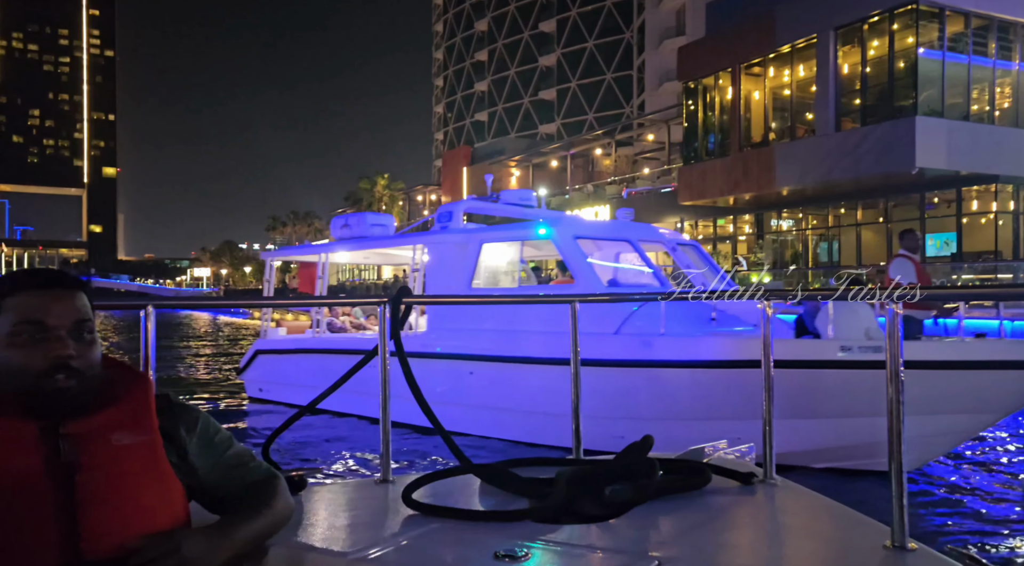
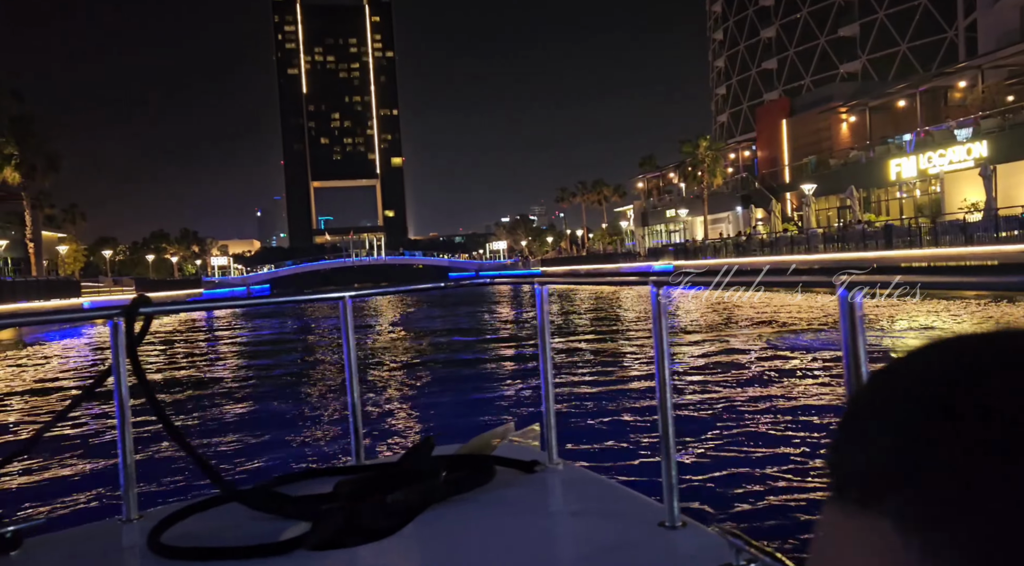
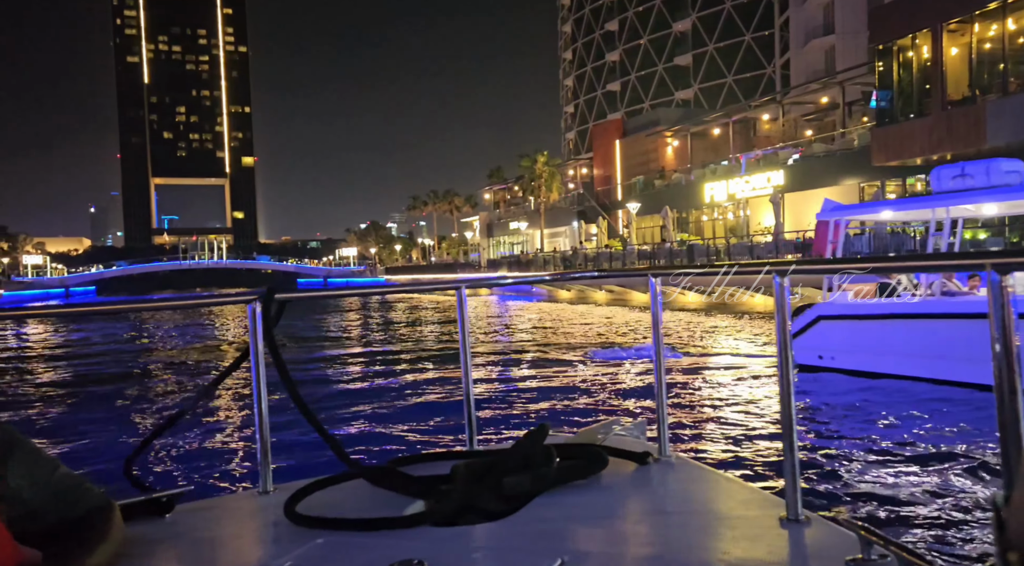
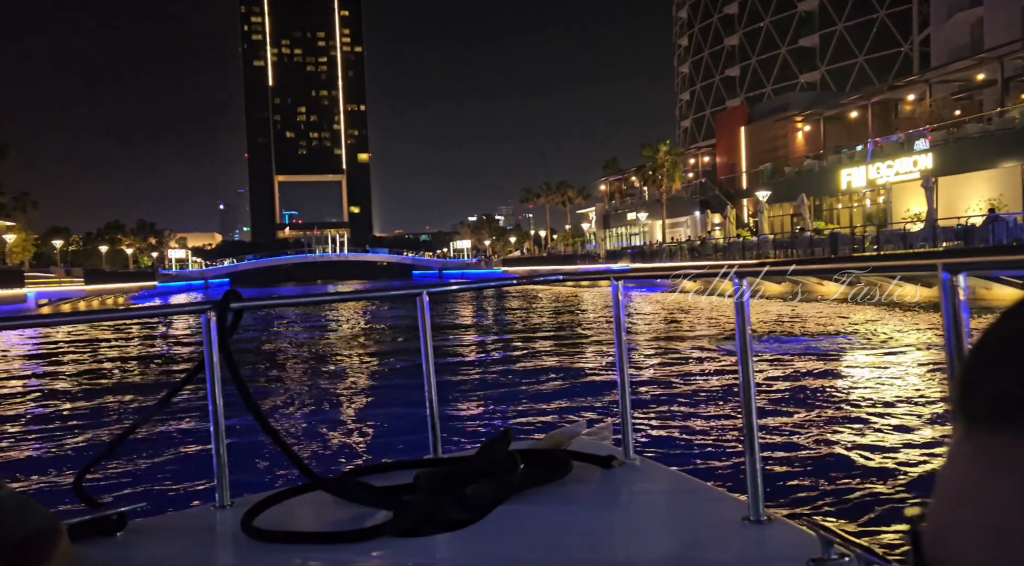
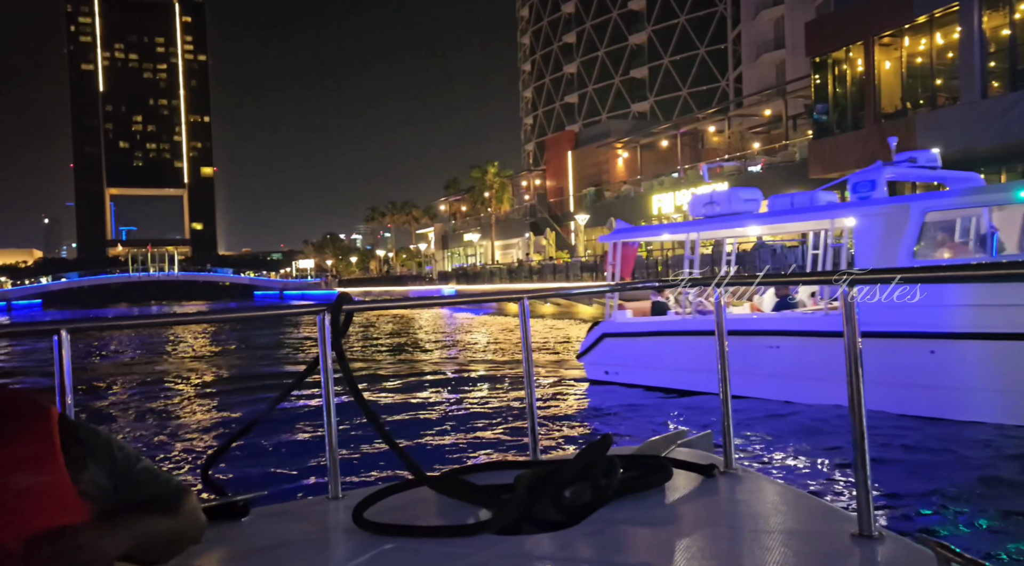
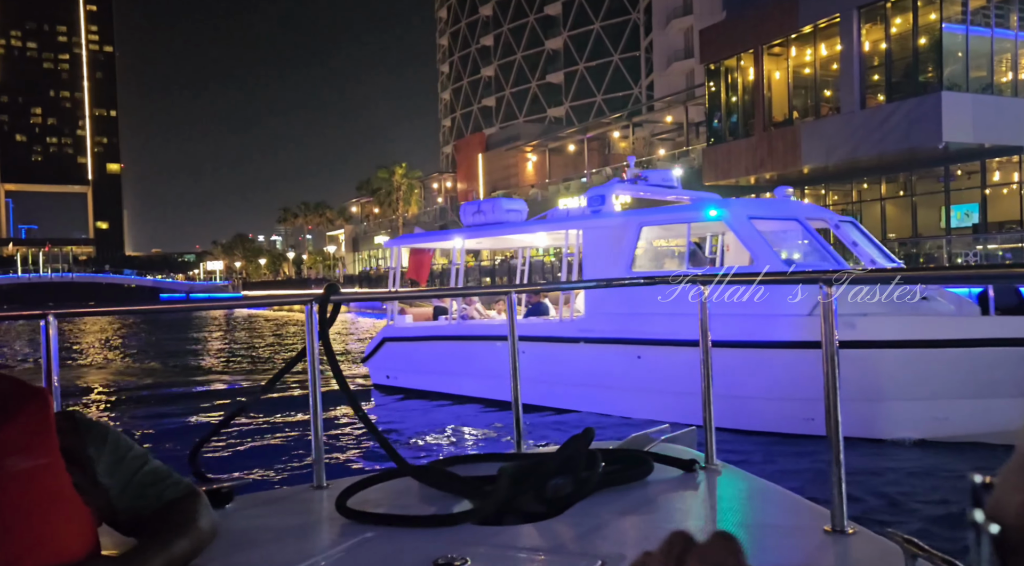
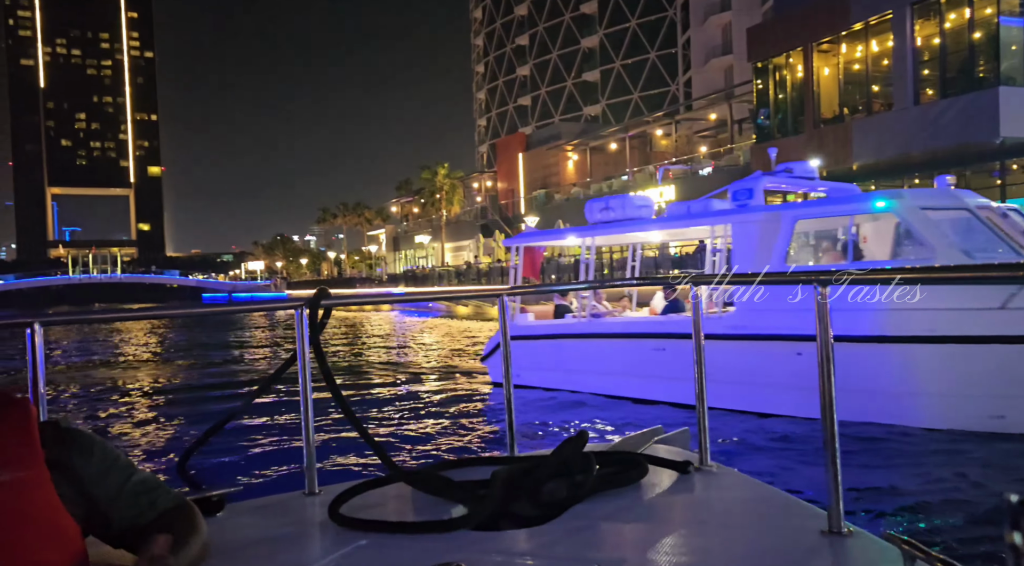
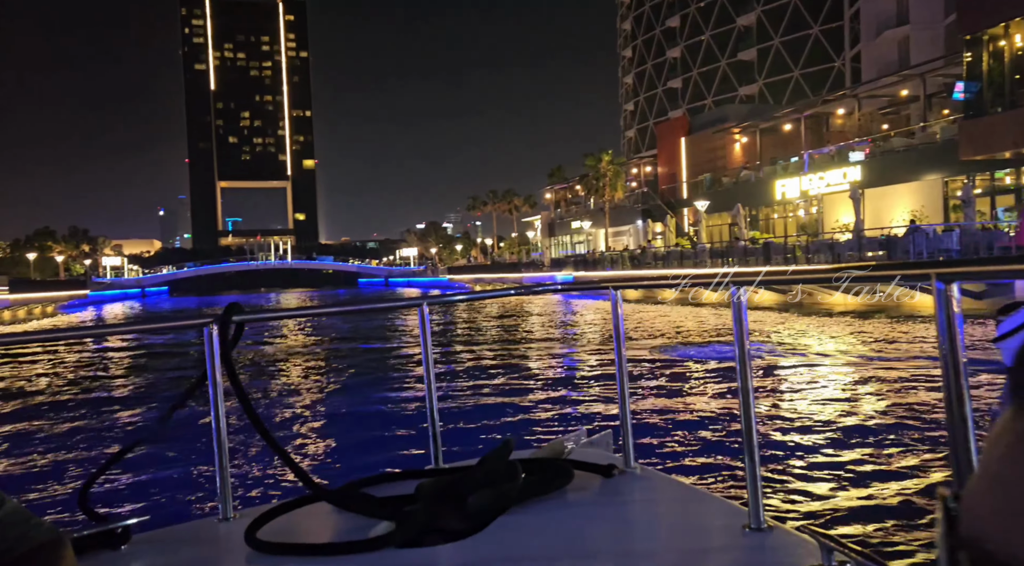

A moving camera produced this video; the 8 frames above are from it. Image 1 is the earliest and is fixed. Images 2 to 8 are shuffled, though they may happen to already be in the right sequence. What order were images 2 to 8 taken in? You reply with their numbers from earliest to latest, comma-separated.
6, 7, 5, 3, 8, 4, 2
